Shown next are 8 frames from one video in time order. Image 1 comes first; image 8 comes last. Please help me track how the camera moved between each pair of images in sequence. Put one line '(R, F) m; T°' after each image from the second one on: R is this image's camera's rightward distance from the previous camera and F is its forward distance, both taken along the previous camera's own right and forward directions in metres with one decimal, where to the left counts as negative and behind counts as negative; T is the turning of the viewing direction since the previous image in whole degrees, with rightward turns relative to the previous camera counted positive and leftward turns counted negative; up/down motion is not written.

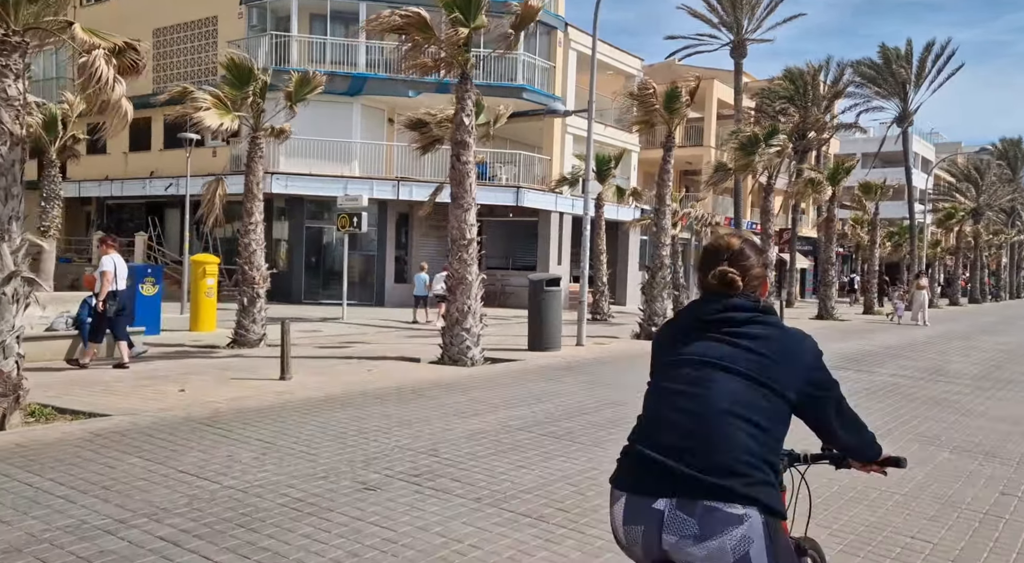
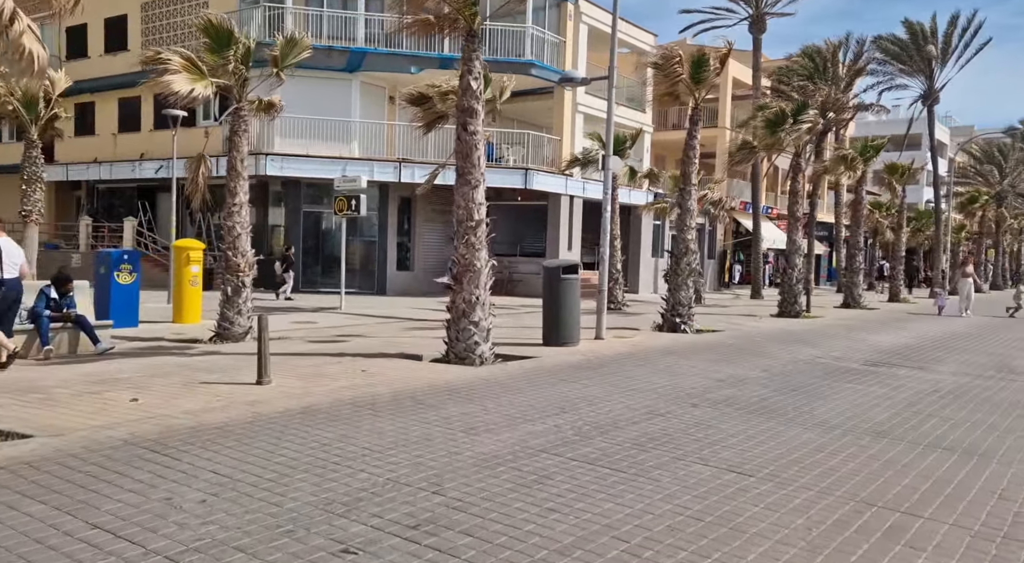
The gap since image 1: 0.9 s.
(-0.1, +1.5) m; 0°
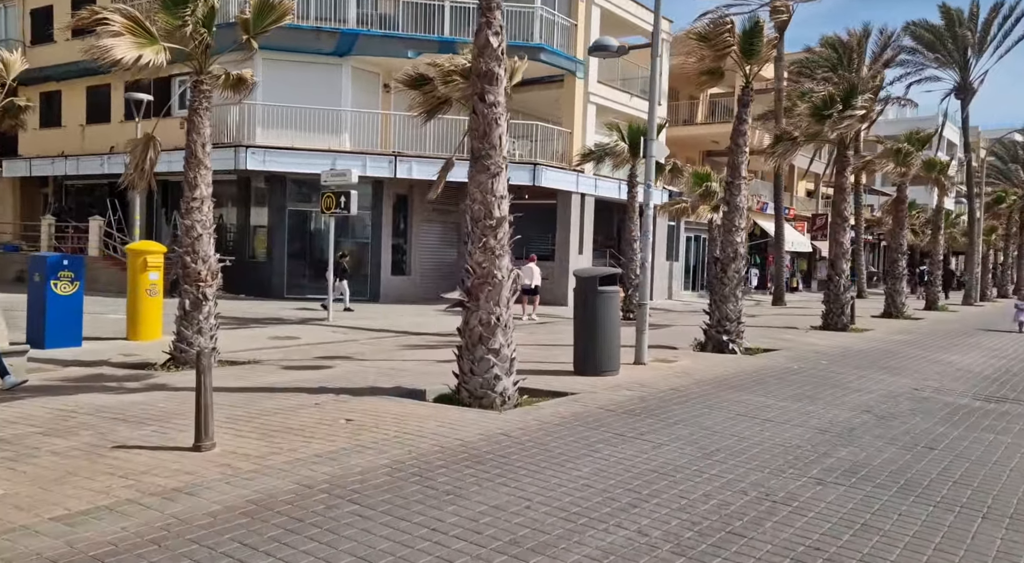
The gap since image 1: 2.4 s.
(-0.3, +2.5) m; 0°
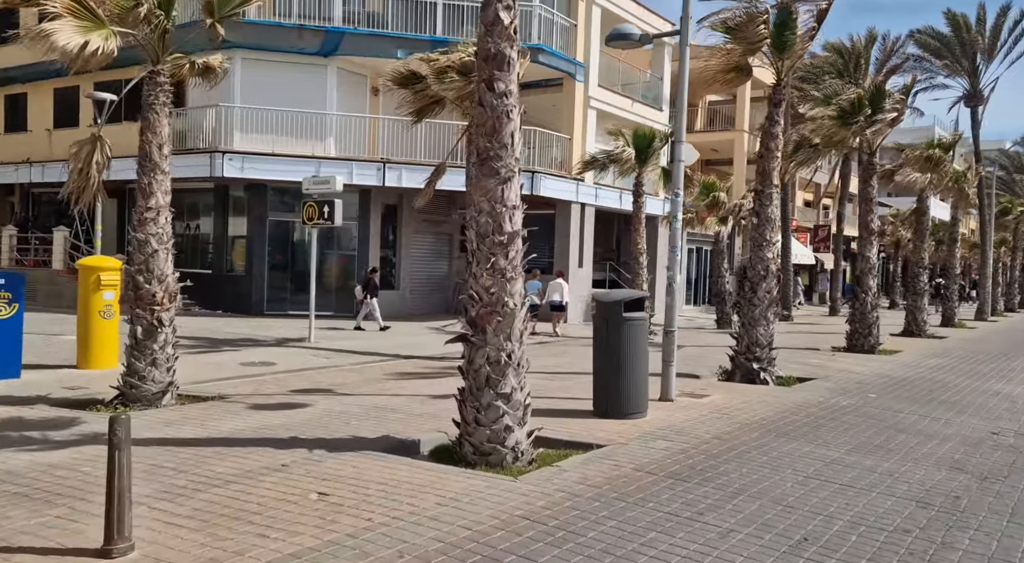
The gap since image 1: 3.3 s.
(-0.2, +1.6) m; +1°
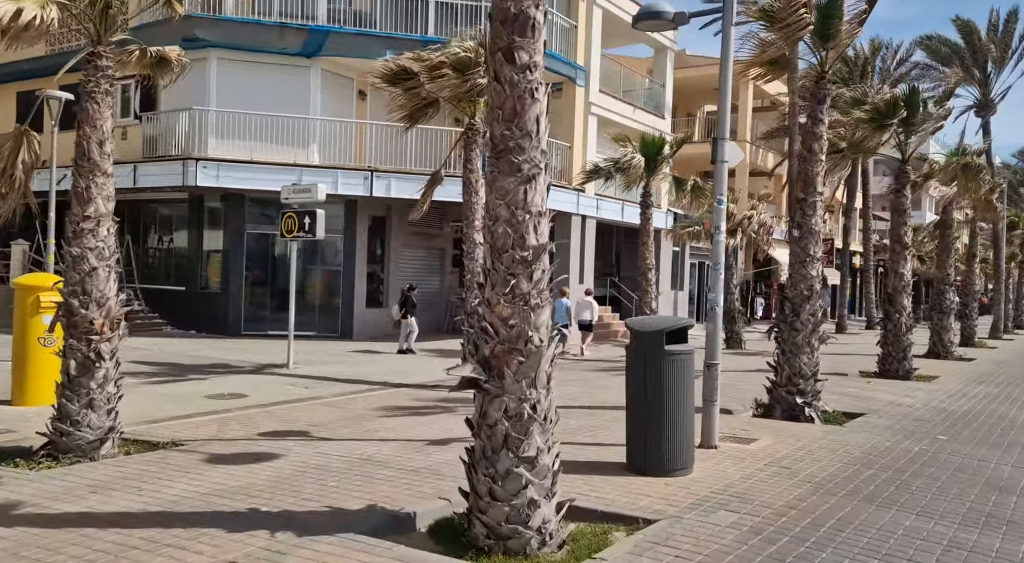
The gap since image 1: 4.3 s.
(-0.2, +1.6) m; +1°
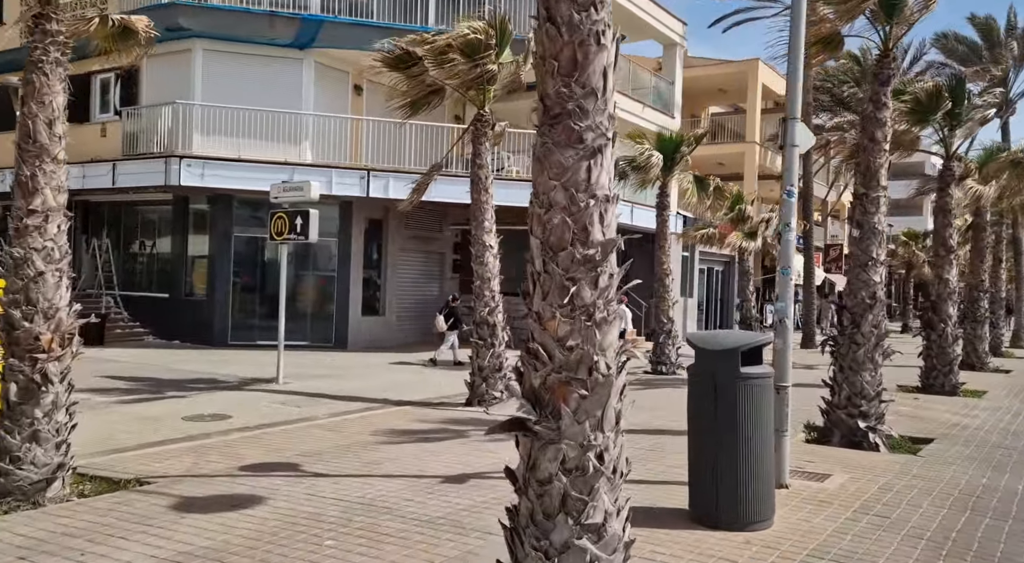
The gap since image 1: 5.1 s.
(-0.3, +1.4) m; 0°
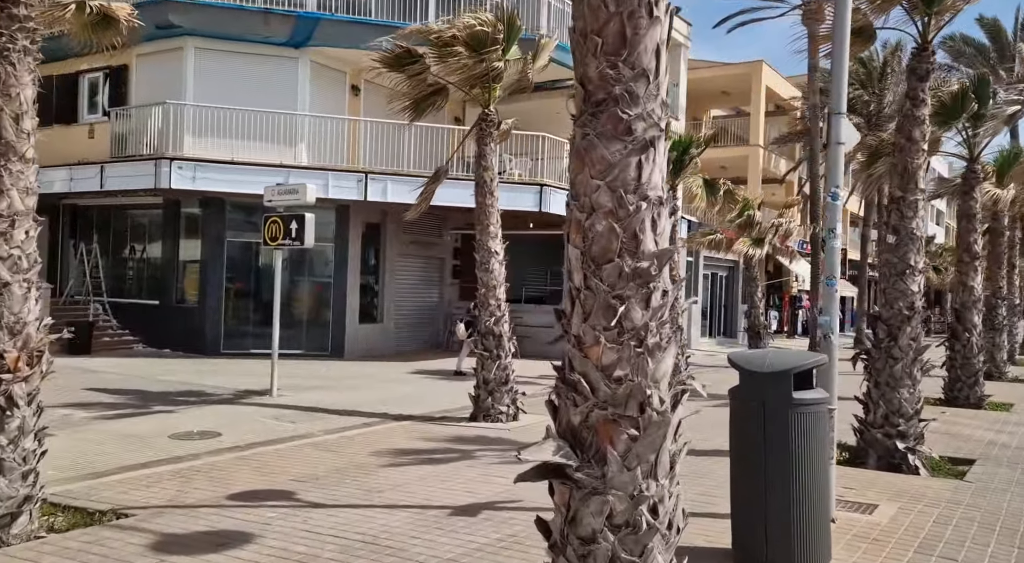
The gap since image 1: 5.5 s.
(-0.1, +0.7) m; 0°
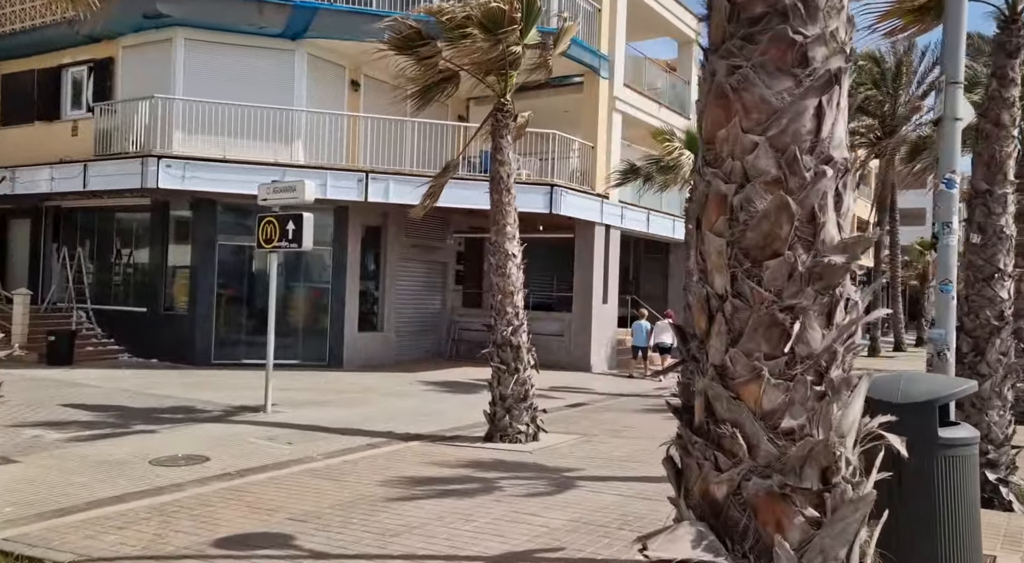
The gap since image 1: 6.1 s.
(-0.3, +1.1) m; 0°
